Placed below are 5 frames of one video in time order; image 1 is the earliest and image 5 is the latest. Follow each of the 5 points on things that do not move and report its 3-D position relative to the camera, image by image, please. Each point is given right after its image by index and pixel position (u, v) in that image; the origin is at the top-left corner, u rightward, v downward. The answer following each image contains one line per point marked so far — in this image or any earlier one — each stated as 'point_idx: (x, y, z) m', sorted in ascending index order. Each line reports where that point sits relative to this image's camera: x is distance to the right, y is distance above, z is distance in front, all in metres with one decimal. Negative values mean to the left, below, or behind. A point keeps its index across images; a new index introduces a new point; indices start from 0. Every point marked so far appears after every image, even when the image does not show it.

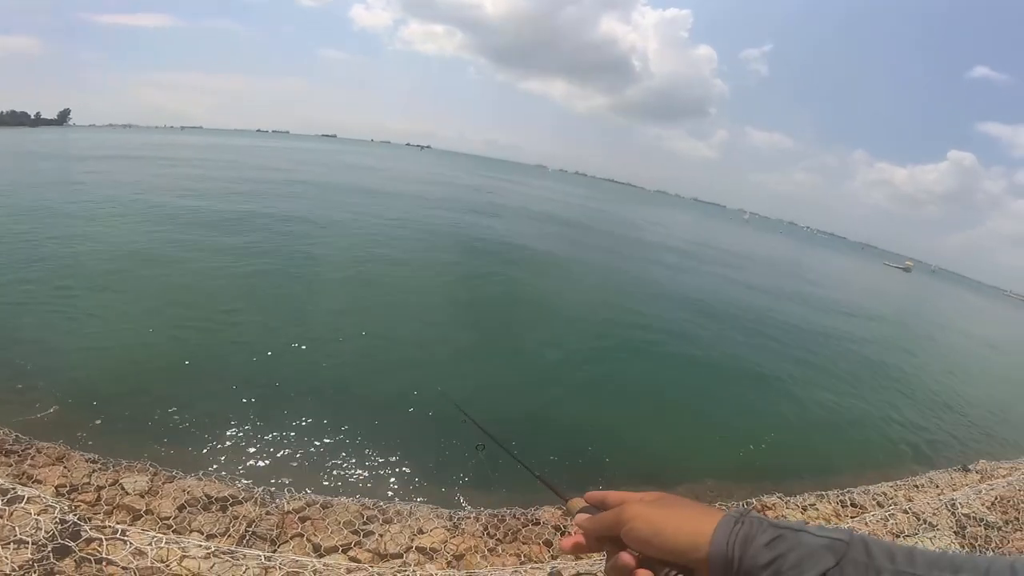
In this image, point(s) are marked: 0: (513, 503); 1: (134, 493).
0: (+0.3, -4.8, +10.9) m
1: (-7.1, -3.9, +9.4) m
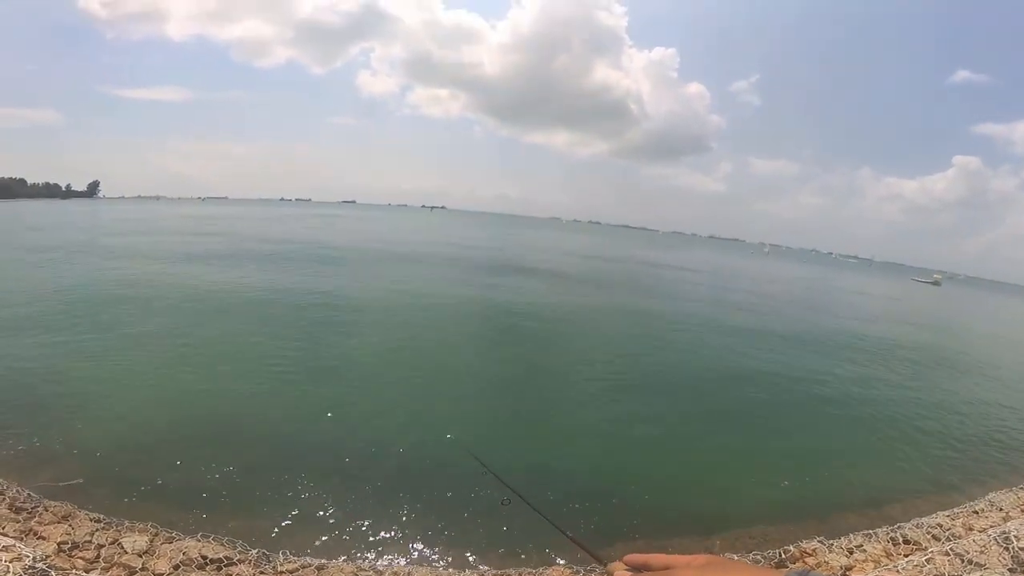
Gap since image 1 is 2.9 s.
0: (+0.3, -5.7, +10.2) m
1: (-7.3, -5.1, +9.3) m
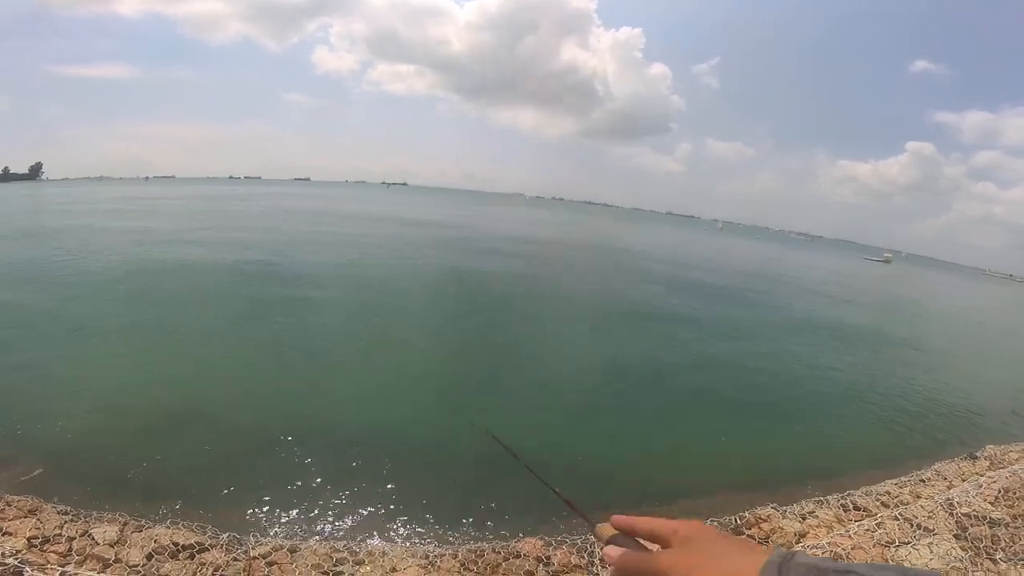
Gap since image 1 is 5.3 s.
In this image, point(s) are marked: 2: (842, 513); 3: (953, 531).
0: (-0.3, -5.3, +10.5) m
1: (-7.8, -4.9, +9.2) m
2: (+7.3, -5.1, +10.9) m
3: (+7.9, -4.4, +8.8) m
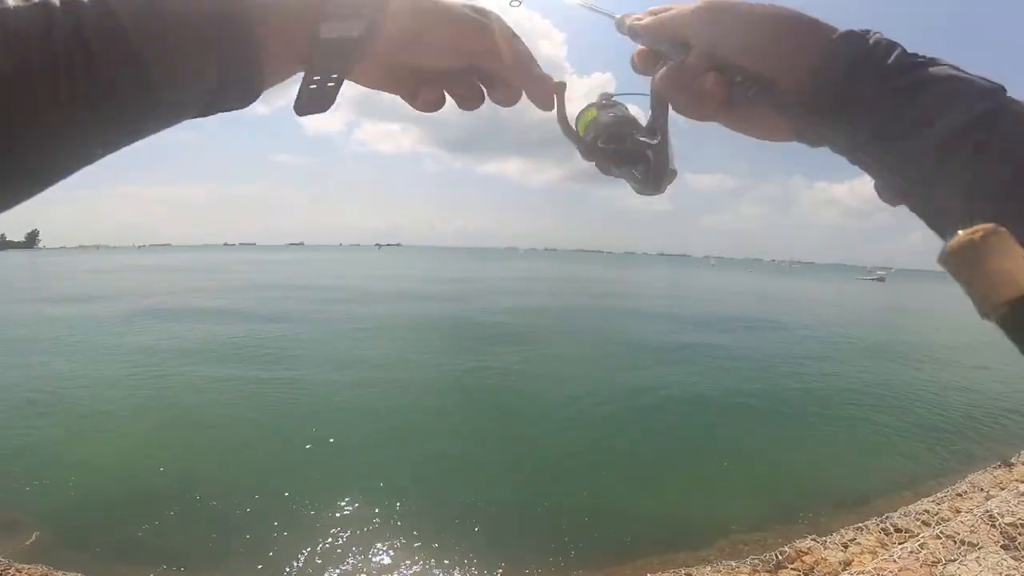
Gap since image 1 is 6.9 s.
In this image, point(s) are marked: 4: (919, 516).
0: (+0.3, -6.1, +9.9) m
1: (-7.2, -6.1, +8.6) m
2: (+7.8, -5.3, +10.3) m
3: (+8.4, -4.4, +8.2) m
4: (+9.2, -5.2, +11.0) m
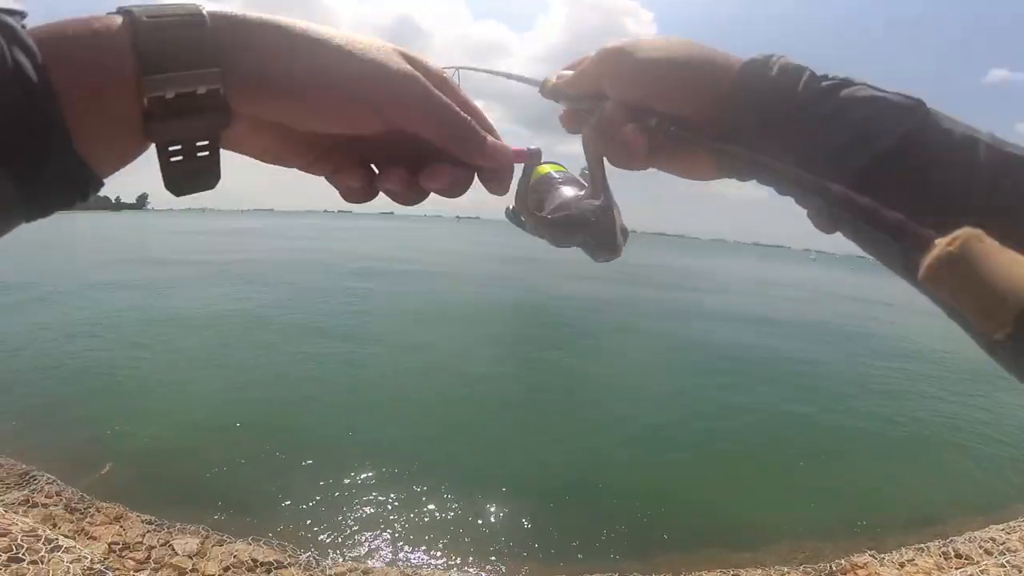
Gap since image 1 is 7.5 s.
0: (+0.9, -5.8, +10.1) m
1: (-6.7, -5.4, +9.9) m
2: (+8.5, -5.4, +9.5) m
3: (+8.8, -4.5, +7.3) m
4: (+10.0, -5.3, +10.0) m
